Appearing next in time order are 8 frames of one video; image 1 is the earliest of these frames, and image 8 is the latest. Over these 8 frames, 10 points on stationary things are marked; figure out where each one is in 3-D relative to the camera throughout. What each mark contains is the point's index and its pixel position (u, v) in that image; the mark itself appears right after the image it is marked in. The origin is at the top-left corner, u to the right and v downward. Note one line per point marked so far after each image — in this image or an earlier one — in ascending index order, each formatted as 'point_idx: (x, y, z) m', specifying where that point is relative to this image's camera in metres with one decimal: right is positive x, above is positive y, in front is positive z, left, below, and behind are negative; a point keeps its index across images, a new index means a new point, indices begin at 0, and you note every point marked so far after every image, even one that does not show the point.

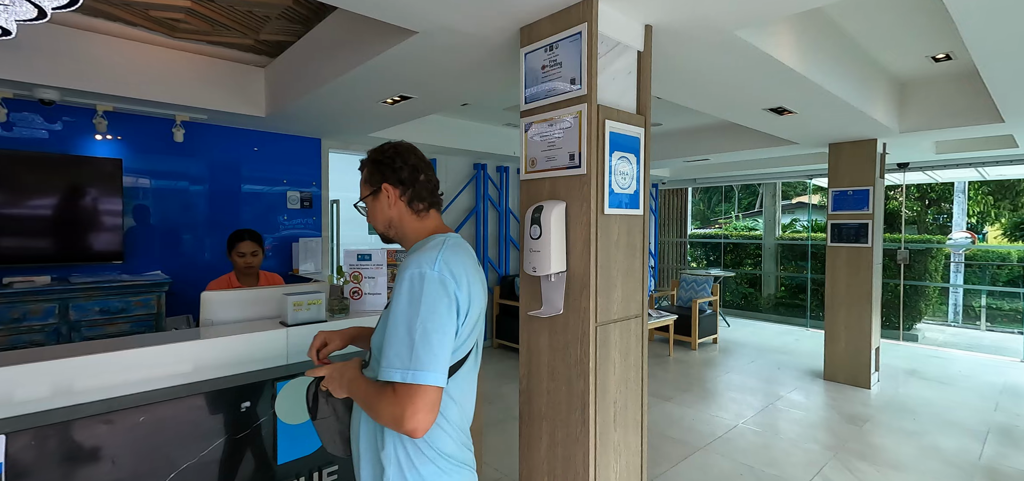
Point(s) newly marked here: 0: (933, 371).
0: (+4.3, -1.4, +4.3) m
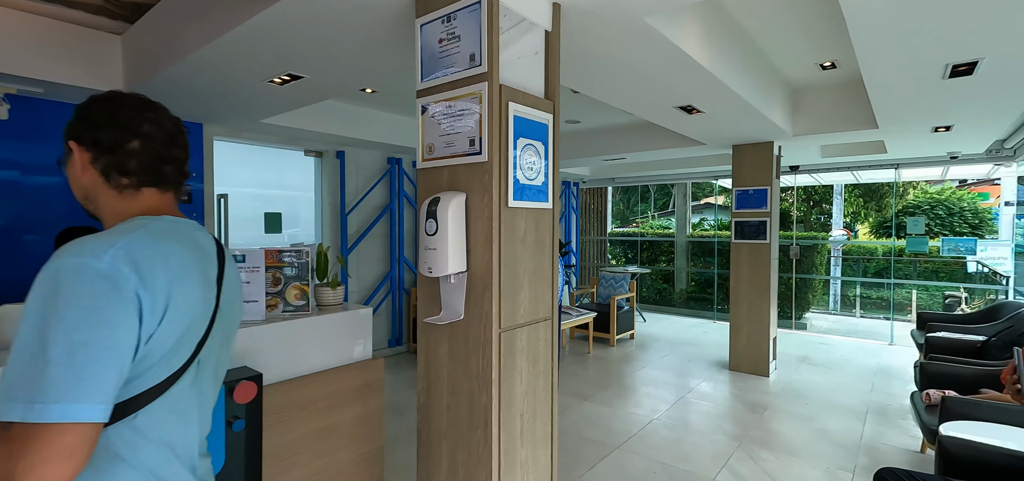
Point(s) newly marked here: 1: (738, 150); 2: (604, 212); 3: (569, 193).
0: (+3.4, -1.3, +4.8) m
1: (+2.4, +1.0, +4.5) m
2: (+2.0, +0.6, +9.0) m
3: (+1.1, +0.9, +8.4) m
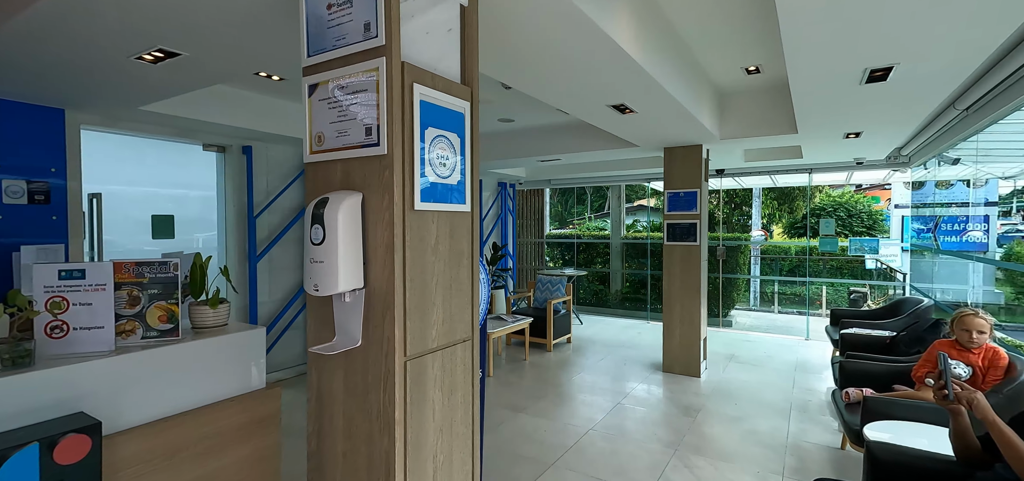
0: (+2.7, -1.4, +4.9) m
1: (+1.7, +0.9, +4.5) m
2: (+0.6, +0.6, +9.0) m
3: (-0.1, +0.9, +8.3) m
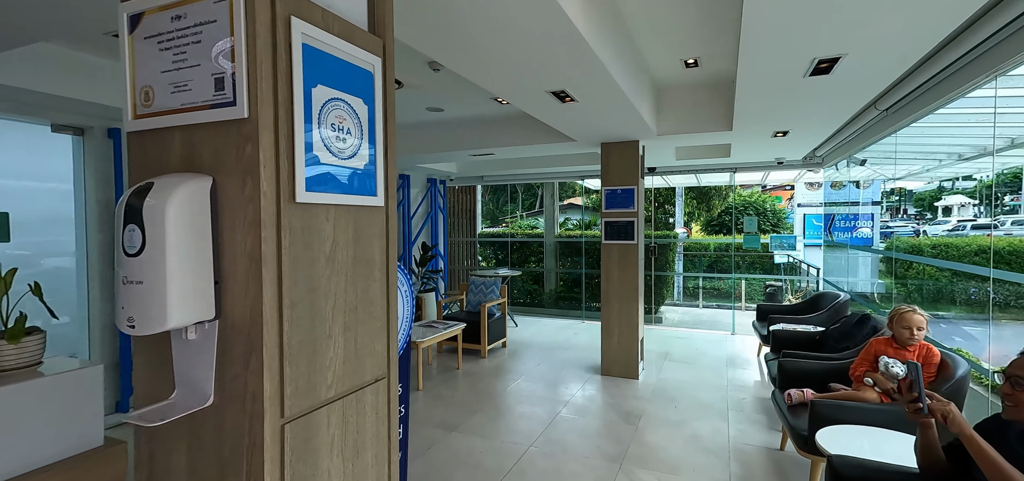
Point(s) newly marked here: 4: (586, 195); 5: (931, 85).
0: (+1.9, -1.3, +5.0) m
1: (+1.0, +1.0, +4.4) m
2: (-0.8, +0.6, +8.6) m
3: (-1.4, +0.9, +7.8) m
4: (+1.4, +0.8, +7.8) m
5: (+3.2, +1.2, +3.2) m
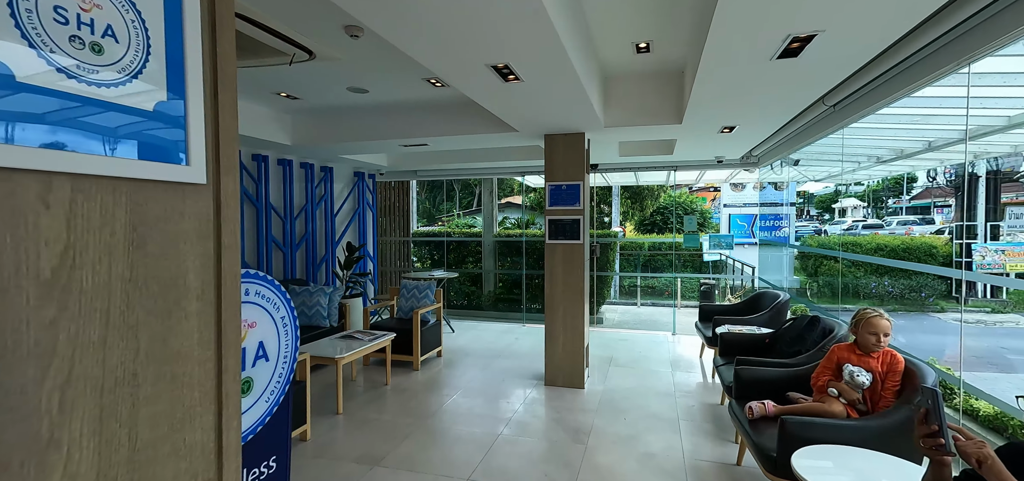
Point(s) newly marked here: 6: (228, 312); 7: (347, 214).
0: (+1.2, -1.3, +4.8) m
1: (+0.4, +1.0, +4.0) m
2: (-2.0, +0.6, +8.0) m
3: (-2.5, +0.9, +7.1) m
4: (+0.3, +0.8, +7.5) m
5: (+2.8, +1.2, +3.2) m
6: (-0.5, -0.2, +0.7) m
7: (-2.7, +0.4, +6.9) m
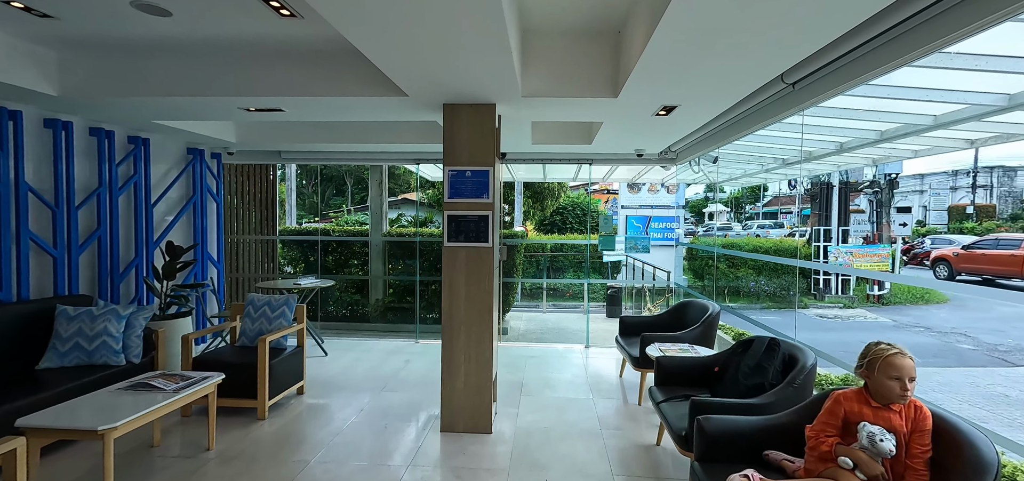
0: (+0.2, -1.3, +4.1) m
1: (-0.4, +0.9, +3.1) m
2: (-3.6, +0.6, +6.4) m
3: (-3.9, +0.9, +5.4) m
4: (-1.3, +0.8, +6.4) m
5: (+2.1, +1.2, +2.9) m
6: (-0.5, -0.2, -0.3) m
7: (-4.1, +0.4, +5.2) m
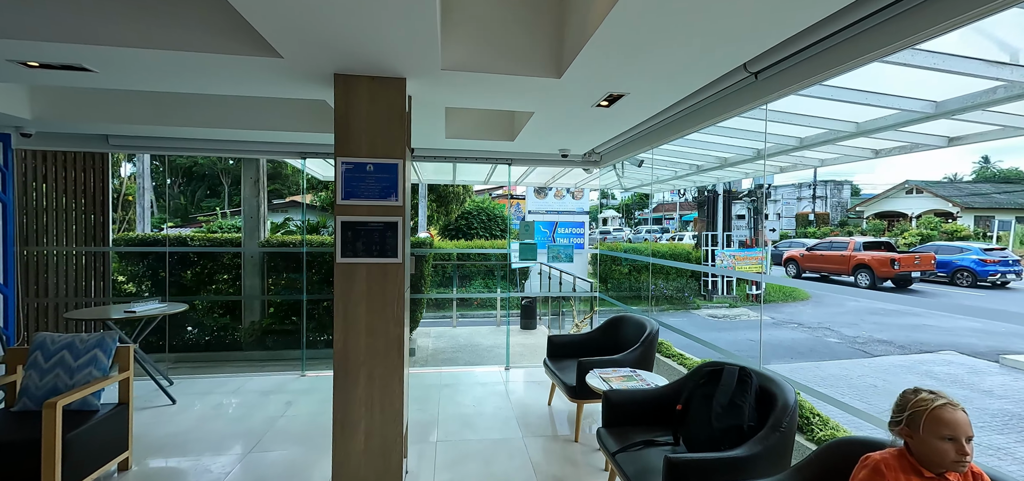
0: (-0.5, -1.4, +3.4) m
1: (-0.9, +0.9, +2.4) m
2: (-4.8, +0.5, +4.9) m
3: (-4.8, +0.8, +3.9) m
4: (-2.5, +0.7, +5.4) m
5: (+1.6, +1.1, +2.7) m
6: (-0.2, -0.2, -1.0) m
7: (-4.9, +0.3, +3.6) m
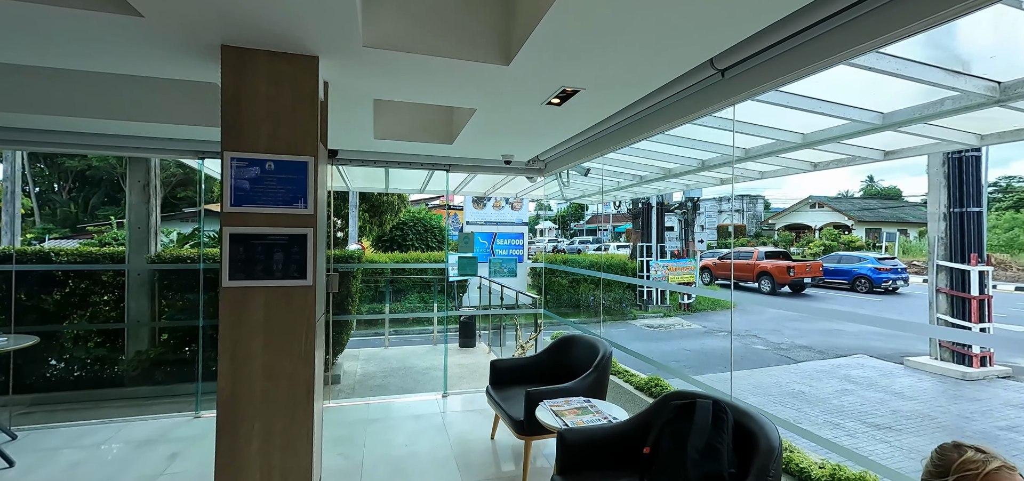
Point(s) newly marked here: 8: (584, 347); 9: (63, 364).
0: (-0.9, -1.5, +2.9) m
1: (-1.2, +0.8, +1.9) m
2: (-5.4, +0.3, +3.8) m
3: (-5.3, +0.7, +2.8) m
4: (-3.2, +0.5, +4.6) m
5: (+1.2, +1.0, +2.5) m
6: (0.0, -0.2, -1.4) m
7: (-5.3, +0.2, +2.5) m
8: (+0.5, -0.8, +3.1) m
9: (-4.6, -1.3, +4.2) m
